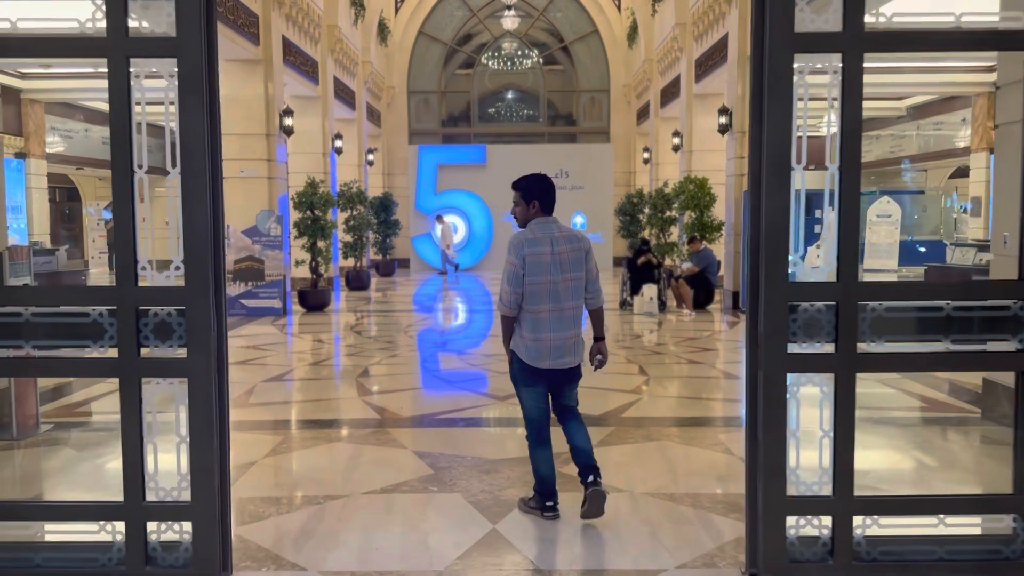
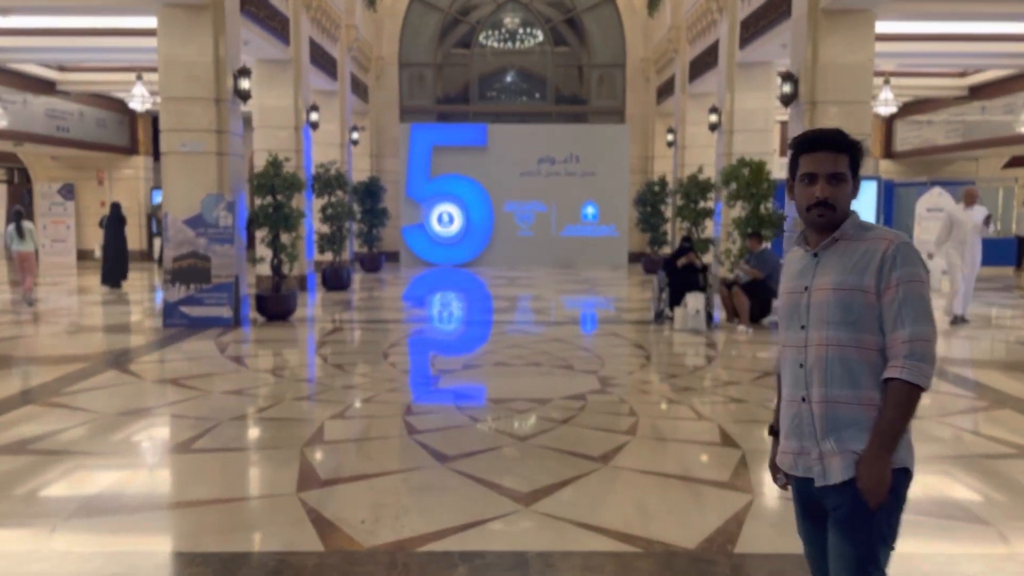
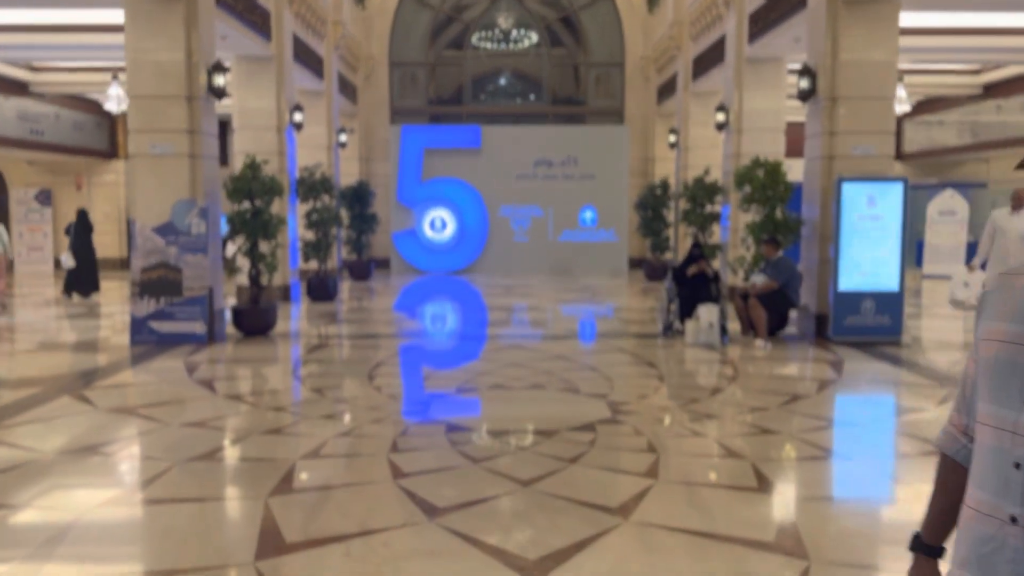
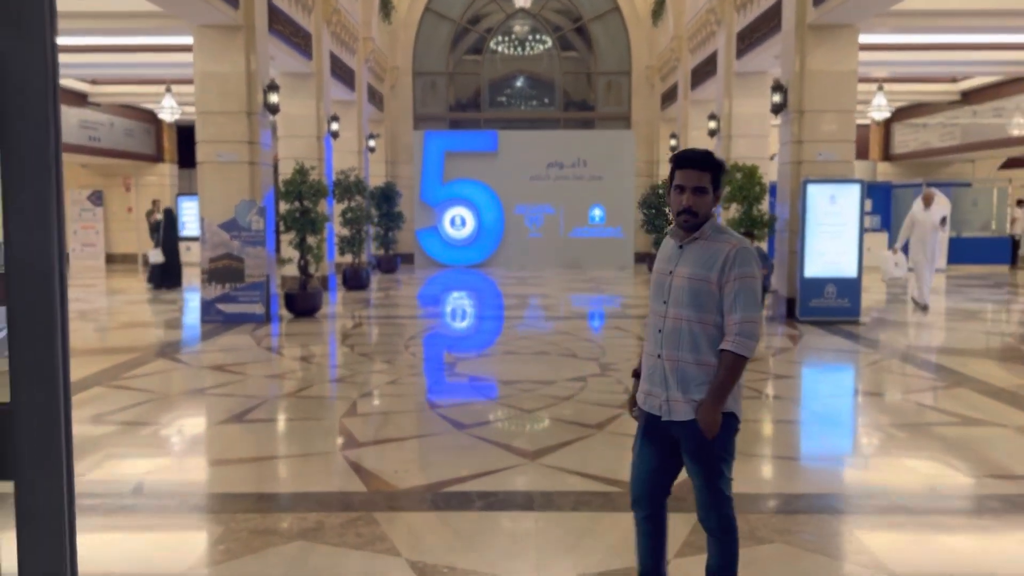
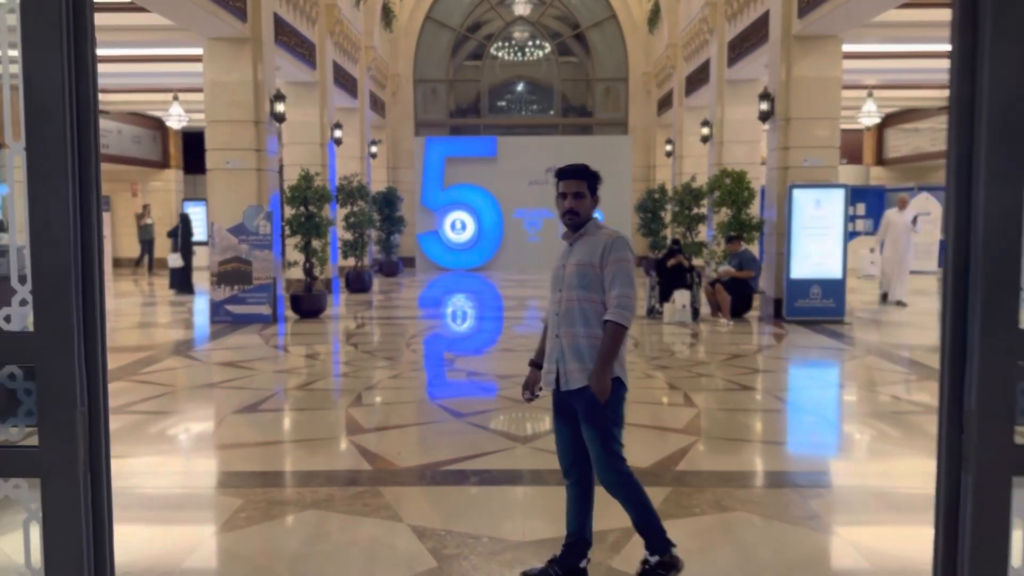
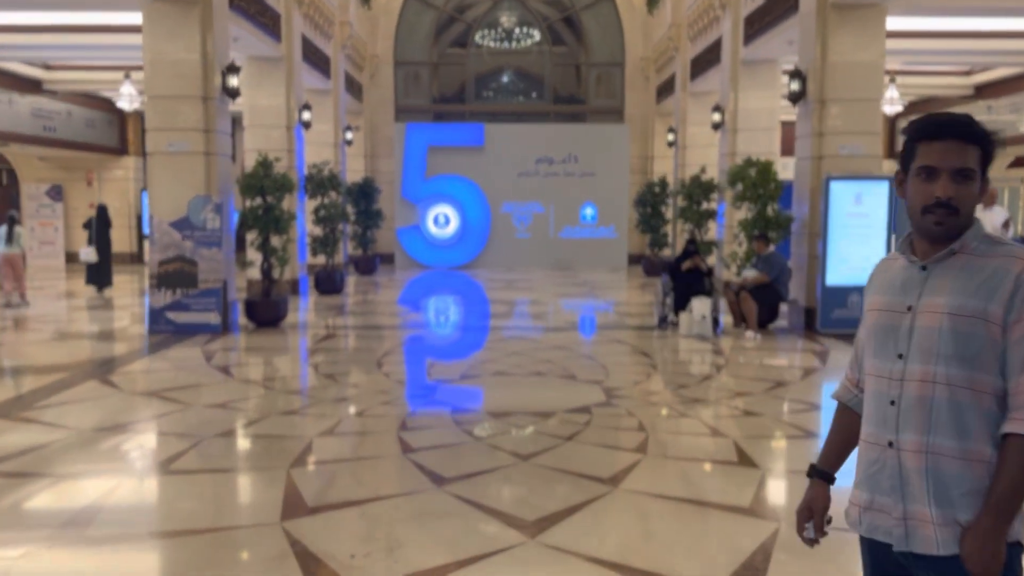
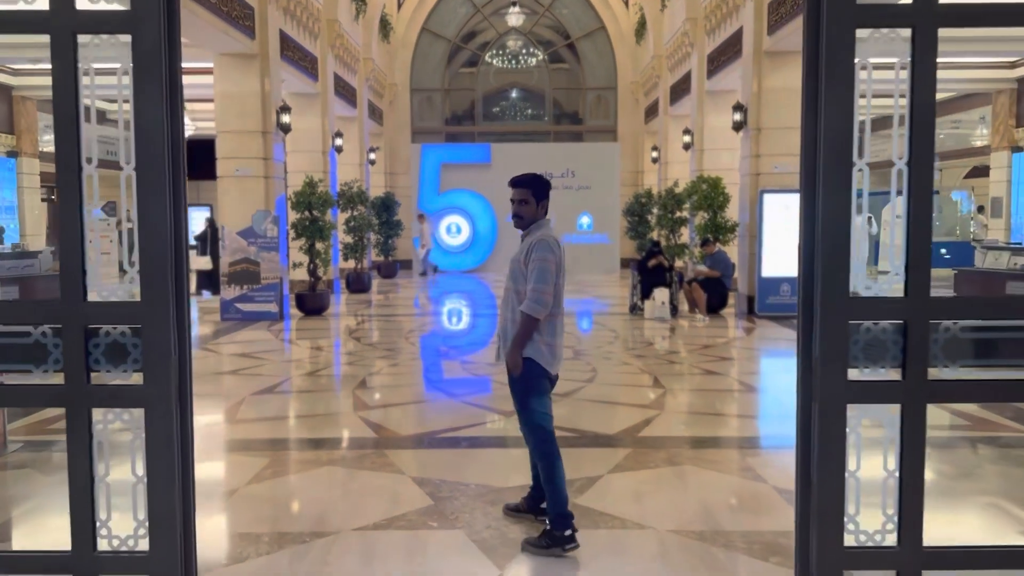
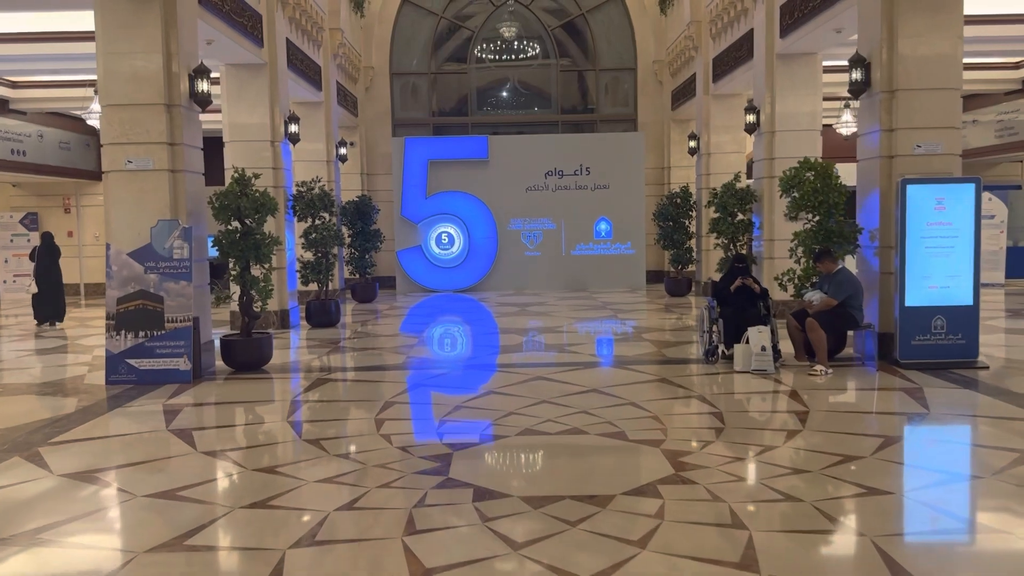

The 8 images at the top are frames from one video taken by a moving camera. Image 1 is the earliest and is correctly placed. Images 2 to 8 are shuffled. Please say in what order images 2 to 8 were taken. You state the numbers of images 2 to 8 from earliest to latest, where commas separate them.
7, 5, 4, 2, 6, 3, 8
